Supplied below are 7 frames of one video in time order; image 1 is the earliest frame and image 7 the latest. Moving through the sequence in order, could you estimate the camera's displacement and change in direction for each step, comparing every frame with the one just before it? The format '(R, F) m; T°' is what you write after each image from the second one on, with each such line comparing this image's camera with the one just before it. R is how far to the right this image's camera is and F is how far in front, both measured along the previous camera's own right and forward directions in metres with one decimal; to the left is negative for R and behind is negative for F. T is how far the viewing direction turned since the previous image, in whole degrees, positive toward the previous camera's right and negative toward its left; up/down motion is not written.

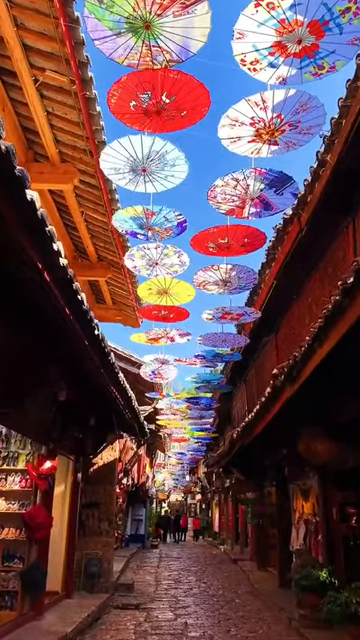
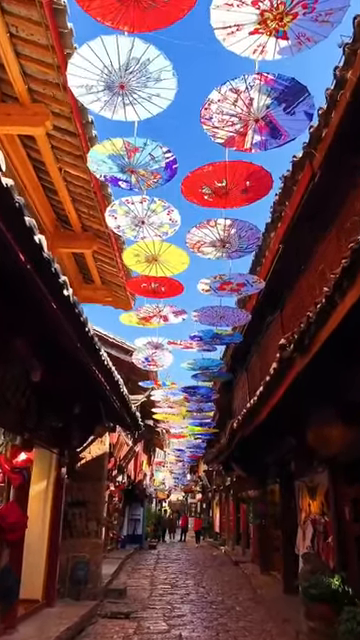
(+0.2, +1.1) m; 0°
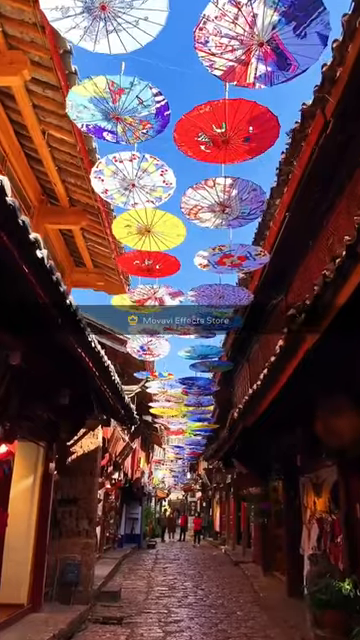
(+0.1, +0.7) m; 0°
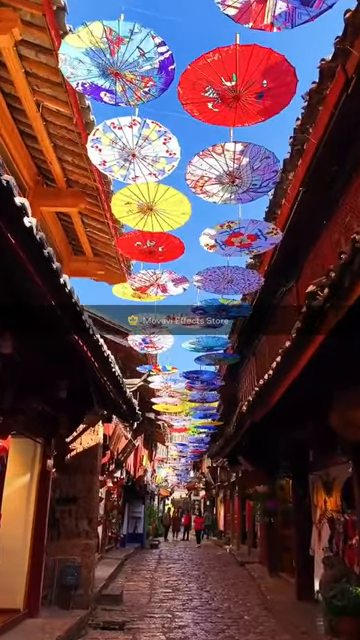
(0.0, +0.5) m; 0°
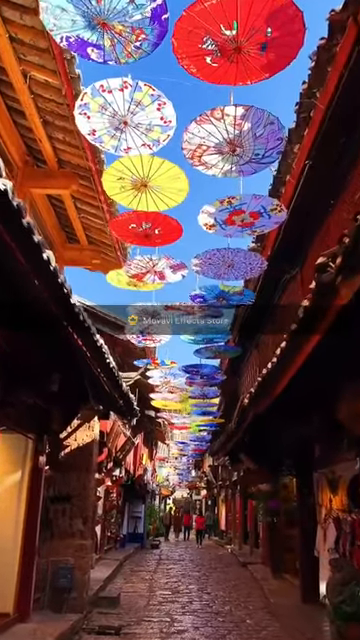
(+0.1, +0.4) m; 0°
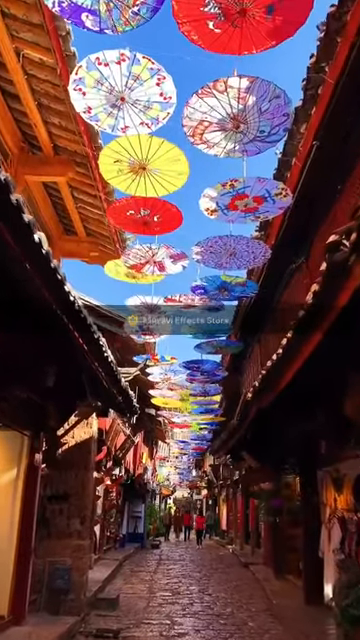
(0.0, +0.3) m; 0°
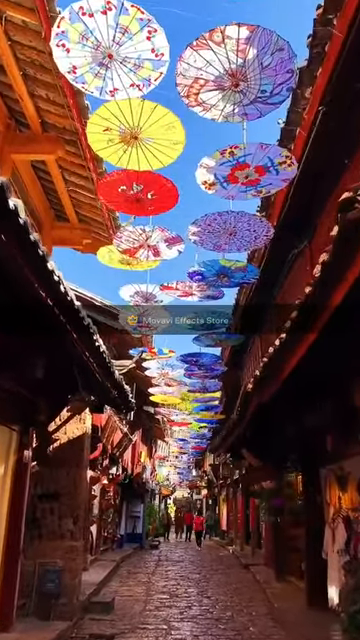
(+0.1, +0.4) m; 0°
